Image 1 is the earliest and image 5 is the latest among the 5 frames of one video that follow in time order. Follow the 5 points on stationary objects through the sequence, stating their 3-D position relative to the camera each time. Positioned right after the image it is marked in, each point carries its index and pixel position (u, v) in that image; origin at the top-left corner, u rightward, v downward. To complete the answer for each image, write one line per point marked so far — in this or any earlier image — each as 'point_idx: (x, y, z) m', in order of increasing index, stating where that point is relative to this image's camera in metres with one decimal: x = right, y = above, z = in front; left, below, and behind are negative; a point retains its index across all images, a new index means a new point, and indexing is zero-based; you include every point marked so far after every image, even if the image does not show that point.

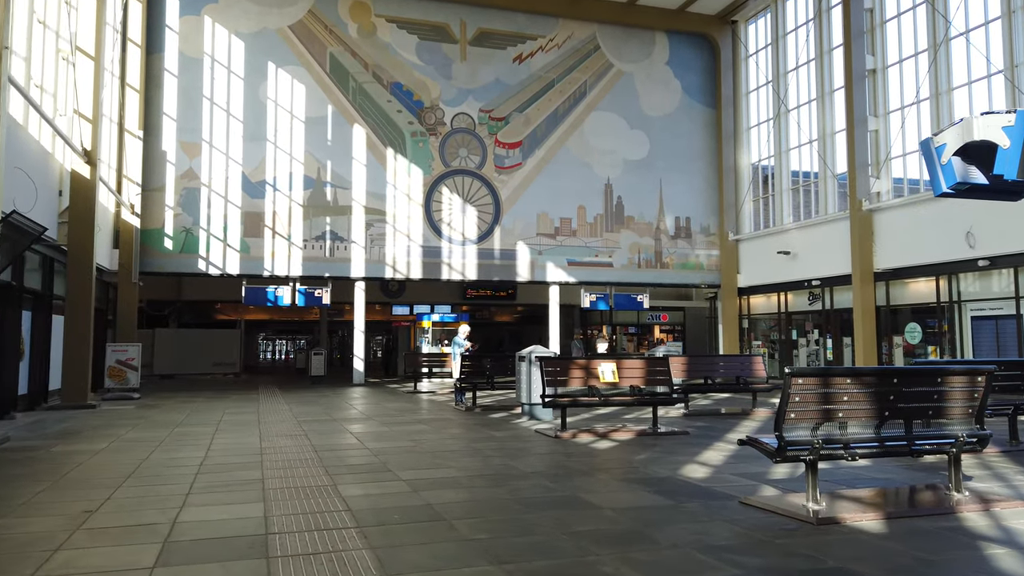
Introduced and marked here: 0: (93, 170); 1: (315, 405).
0: (-8.7, +2.4, +15.4) m
1: (-4.4, -2.6, +16.7) m
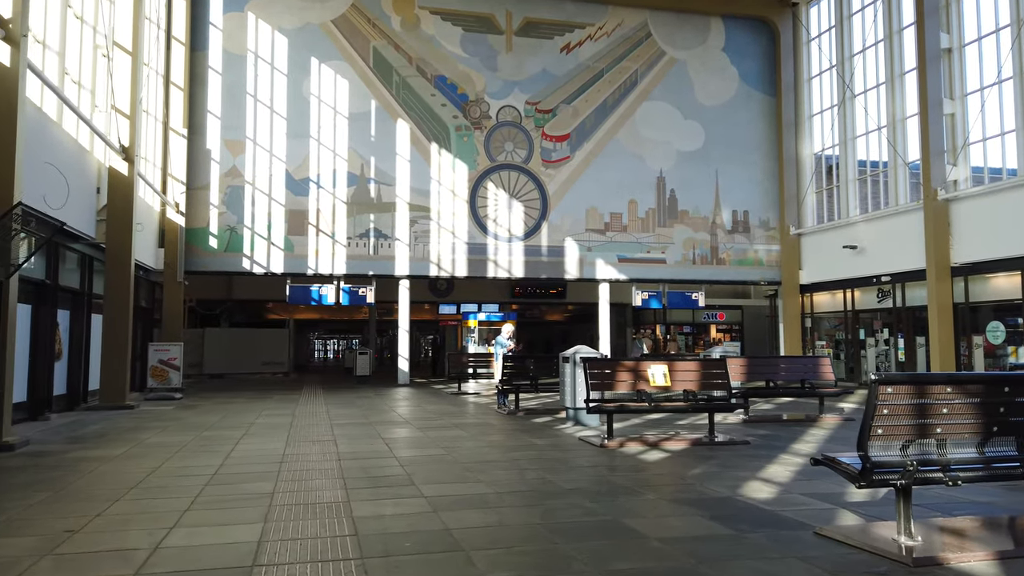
0: (-7.8, +2.5, +15.2) m
1: (-3.4, -2.5, +16.2) m
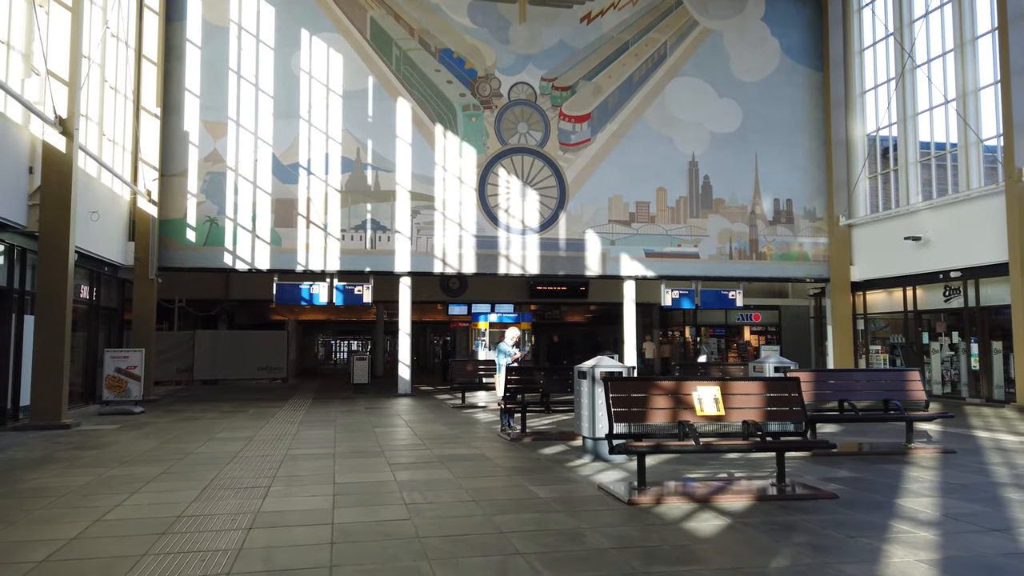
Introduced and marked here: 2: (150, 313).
0: (-7.7, +2.5, +12.9) m
1: (-3.2, -2.5, +13.7) m
2: (-9.3, -0.6, +19.1) m
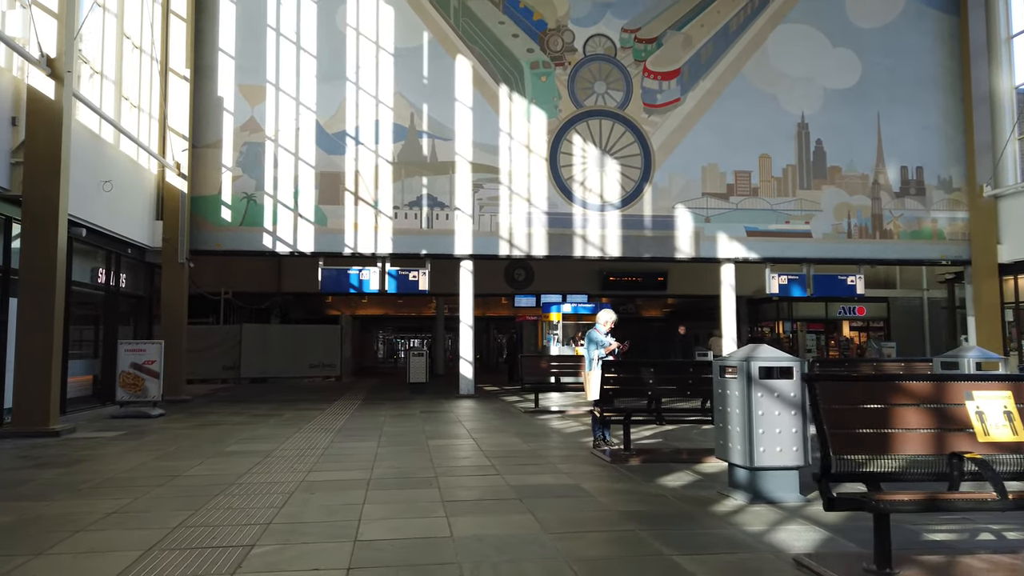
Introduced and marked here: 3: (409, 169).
0: (-6.4, +2.8, +10.6) m
1: (-1.9, -2.1, +11.0) m
2: (-7.5, -0.3, +16.9) m
3: (-2.5, +2.9, +18.0) m
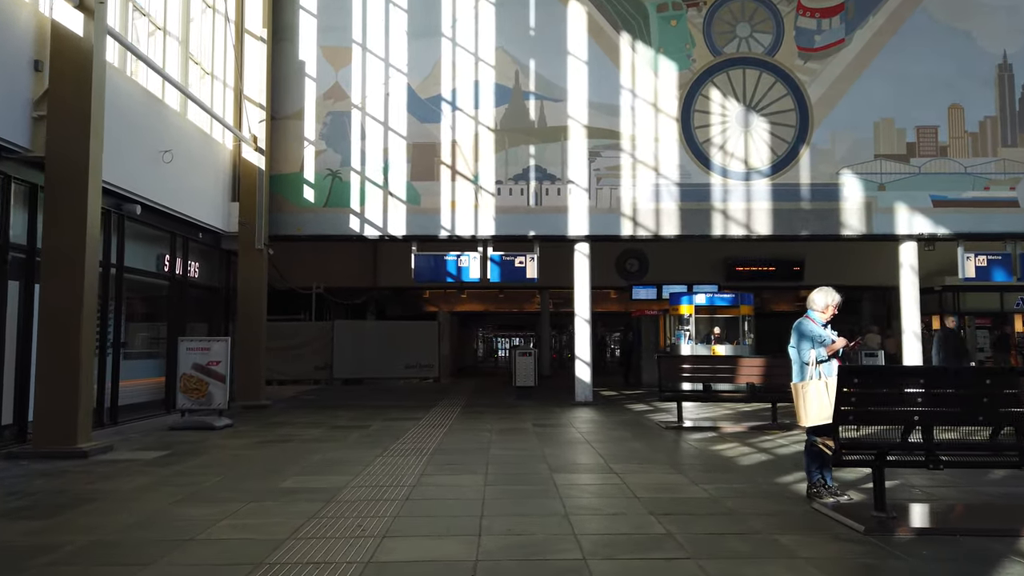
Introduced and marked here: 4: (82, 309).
0: (-4.8, +3.0, +8.5) m
1: (-0.3, -1.9, +8.4) m
2: (-5.1, -0.1, +14.9) m
3: (0.0, +3.1, +15.4) m
4: (-4.8, -0.2, +8.3) m
